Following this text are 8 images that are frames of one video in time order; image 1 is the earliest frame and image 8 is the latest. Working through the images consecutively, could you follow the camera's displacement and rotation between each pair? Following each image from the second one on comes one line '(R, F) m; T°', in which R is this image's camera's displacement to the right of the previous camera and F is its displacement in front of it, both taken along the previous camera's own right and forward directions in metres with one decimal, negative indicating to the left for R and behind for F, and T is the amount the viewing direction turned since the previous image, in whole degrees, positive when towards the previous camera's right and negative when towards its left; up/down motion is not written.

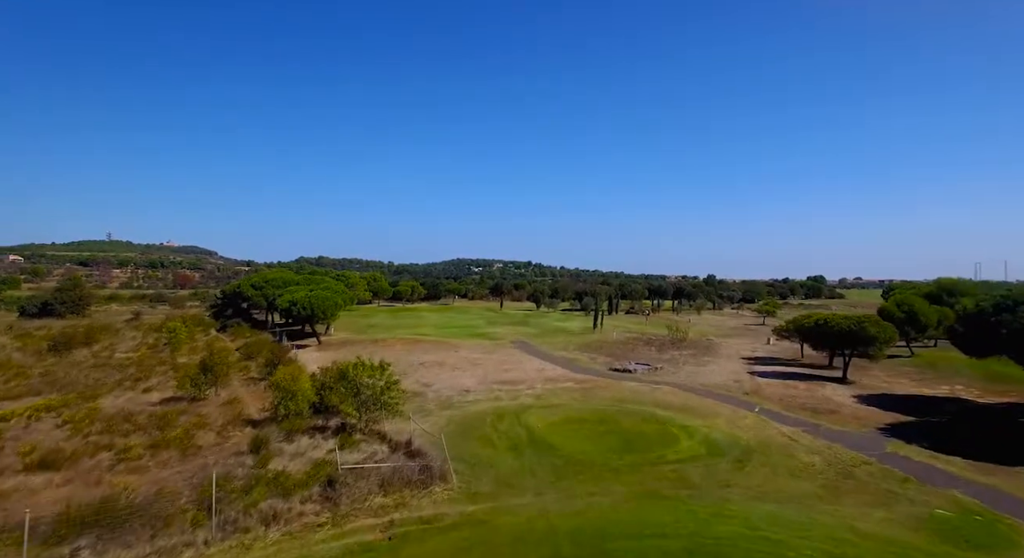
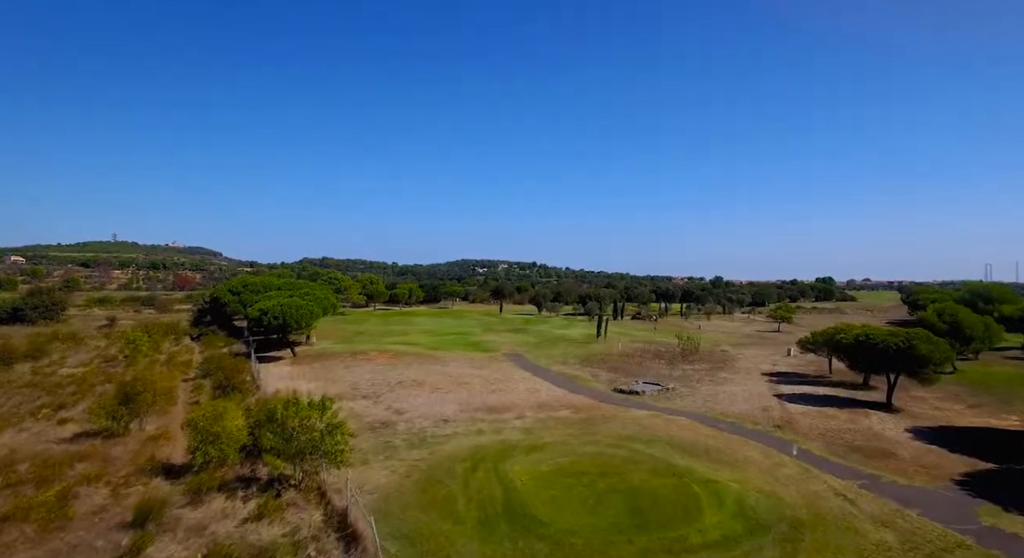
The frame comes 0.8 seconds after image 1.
(+1.0, +5.7) m; -1°
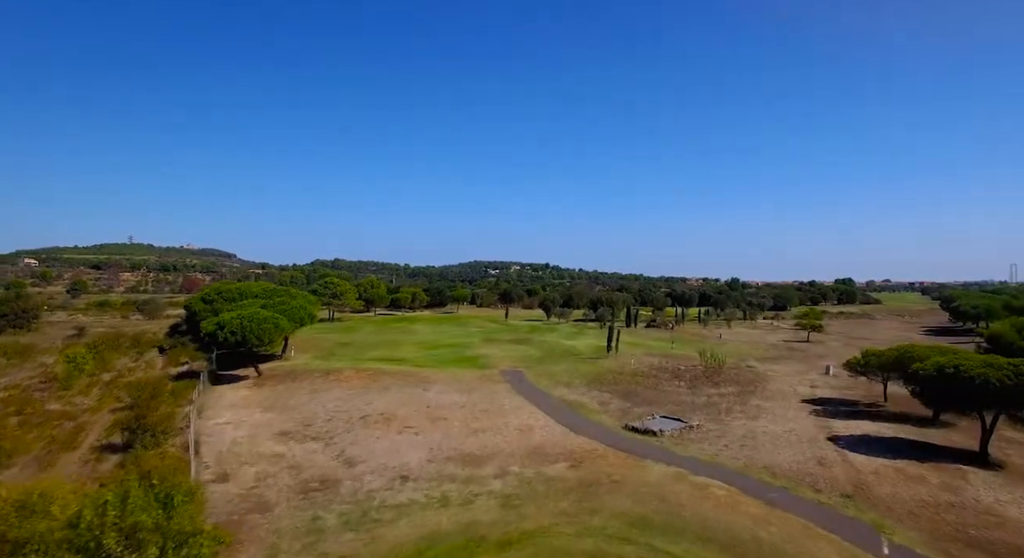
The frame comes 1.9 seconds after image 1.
(+1.5, +7.4) m; -1°
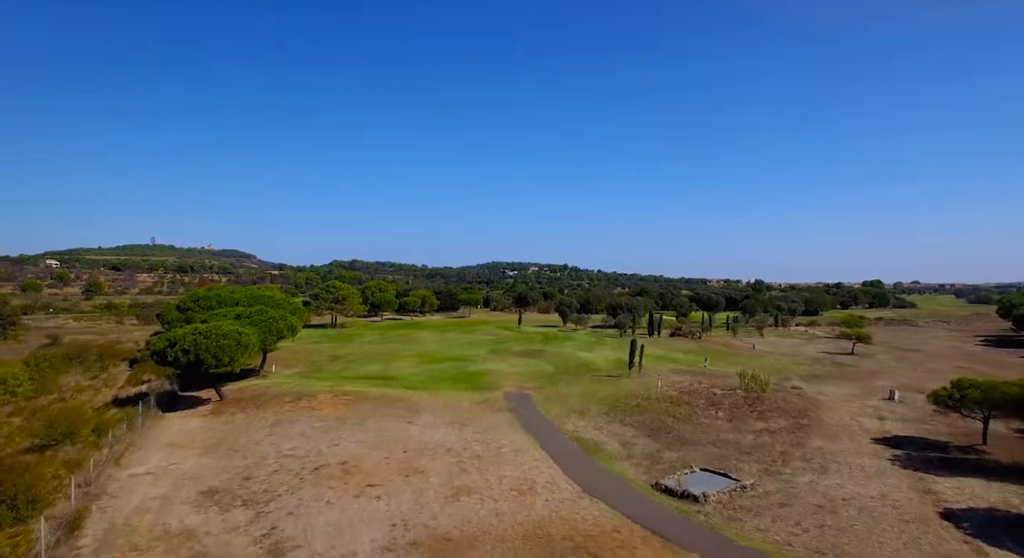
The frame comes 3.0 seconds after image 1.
(+1.0, +7.6) m; -2°
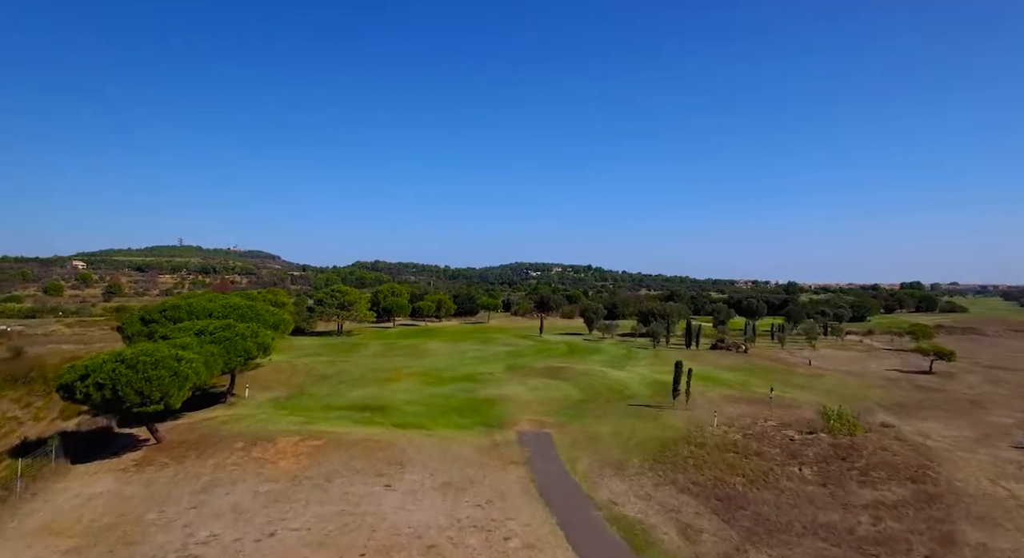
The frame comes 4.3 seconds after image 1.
(+0.4, +9.7) m; -2°
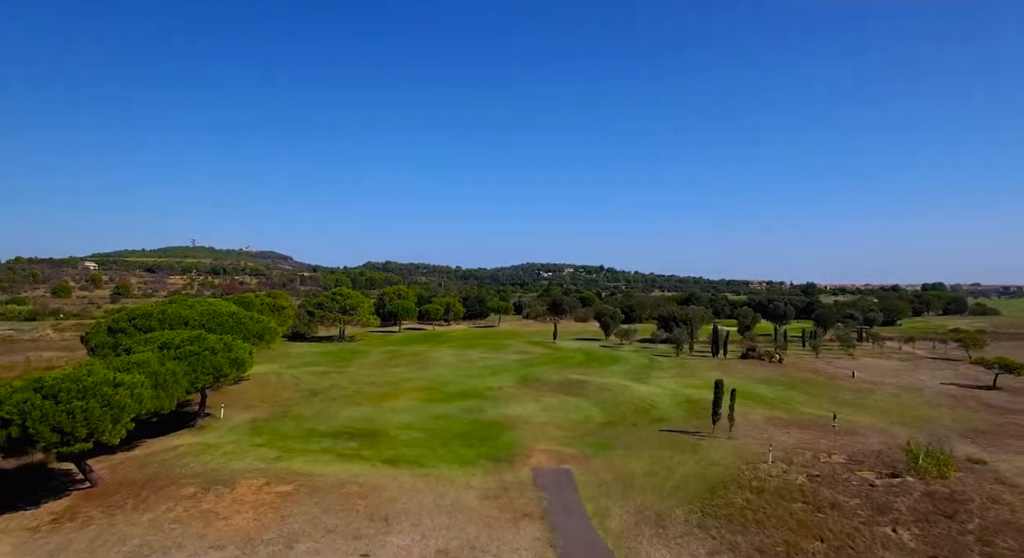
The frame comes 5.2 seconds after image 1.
(-0.1, +6.4) m; -1°
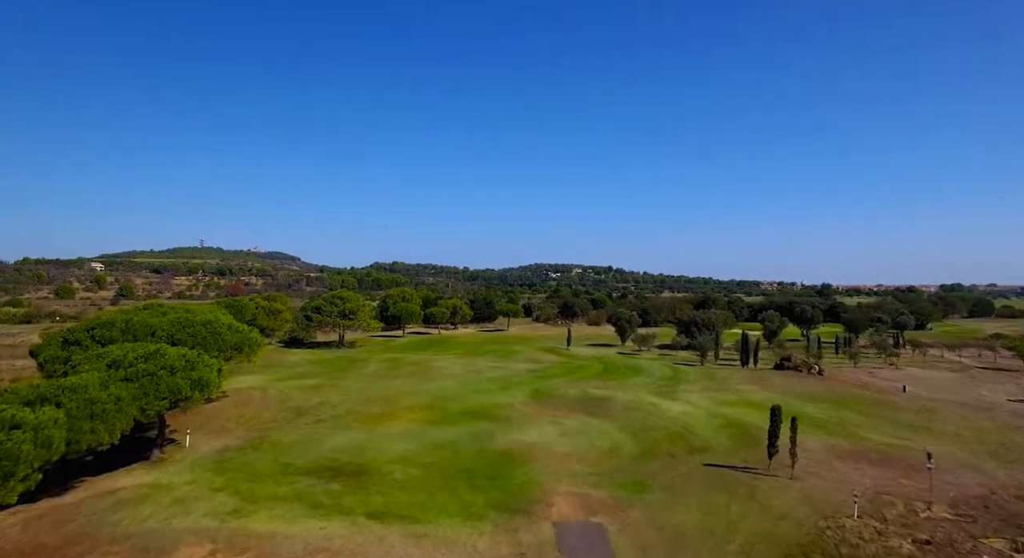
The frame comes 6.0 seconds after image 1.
(-0.4, +6.5) m; -1°
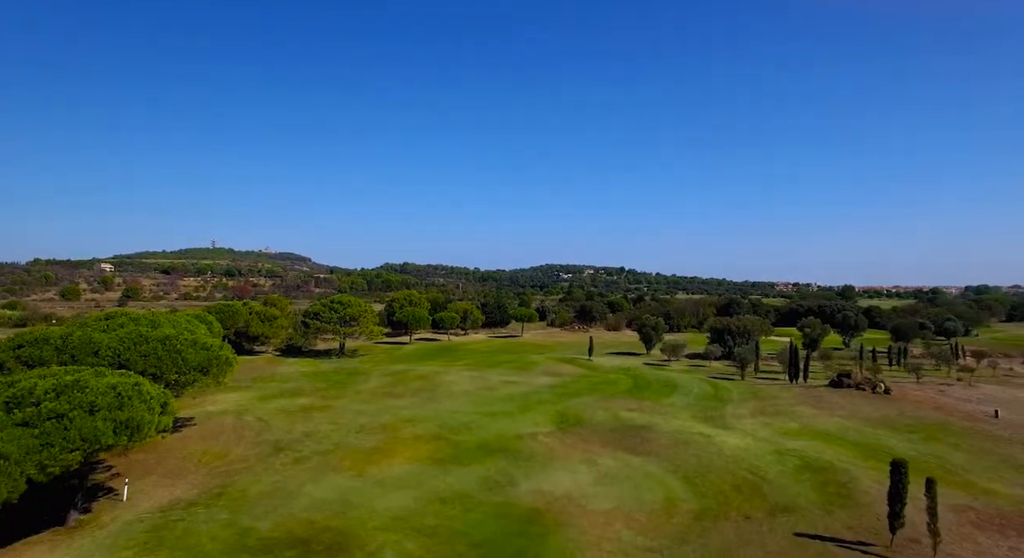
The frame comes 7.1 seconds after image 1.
(-0.8, +8.3) m; -1°
